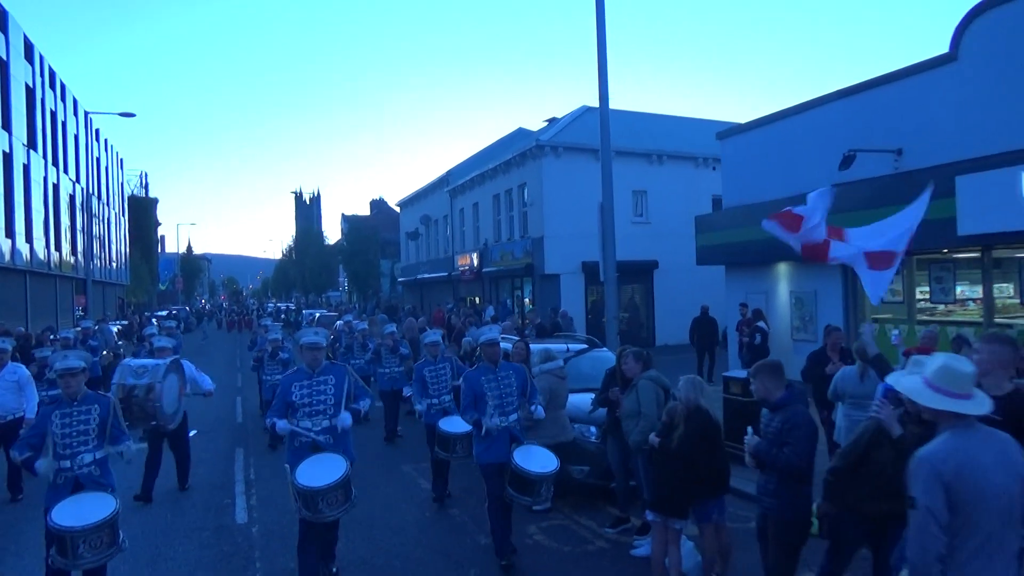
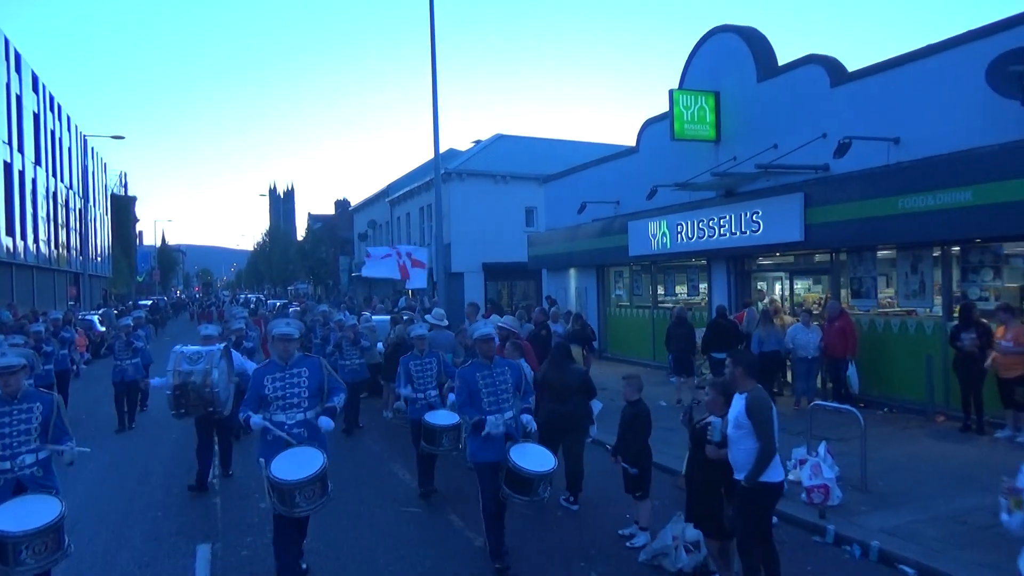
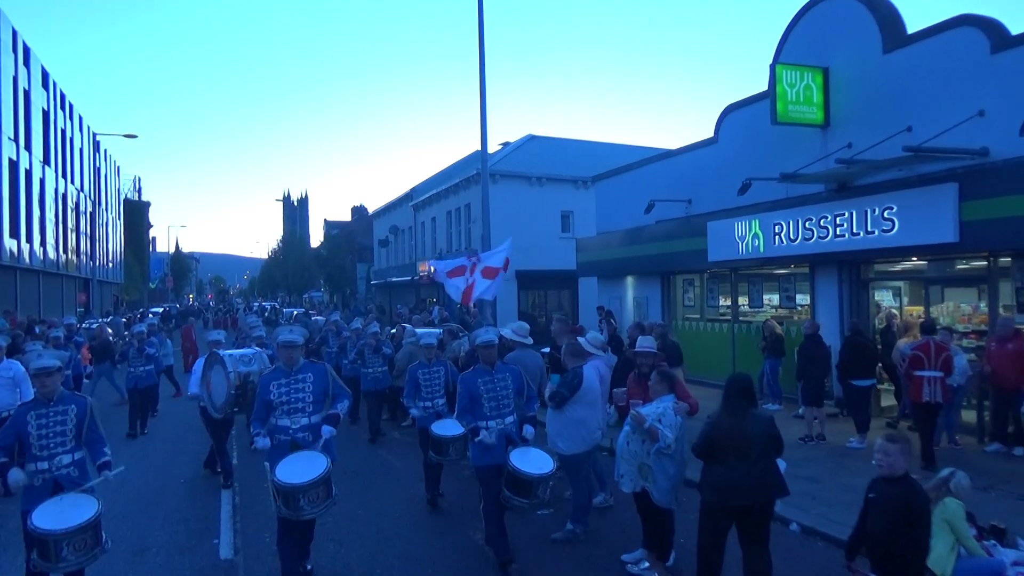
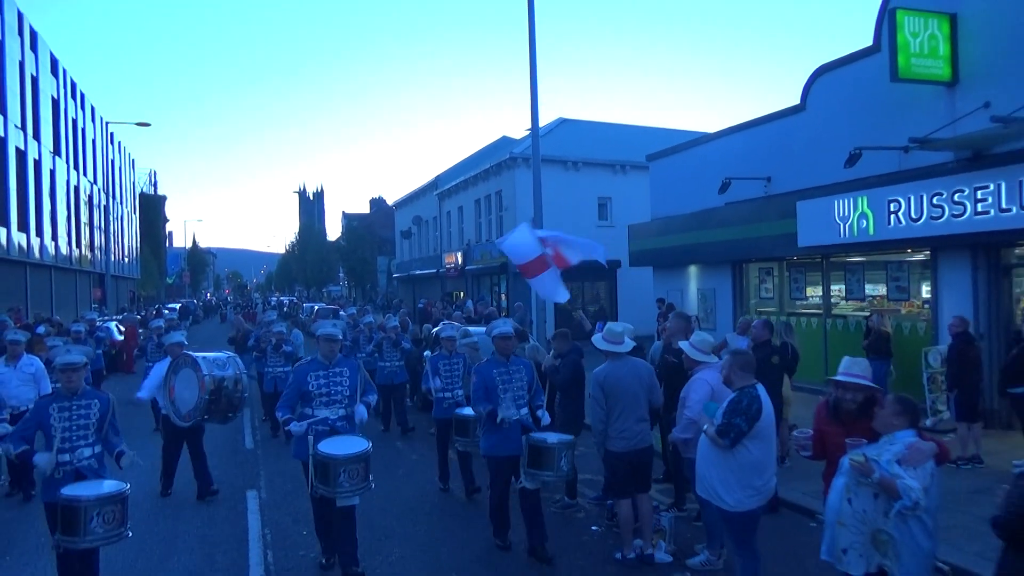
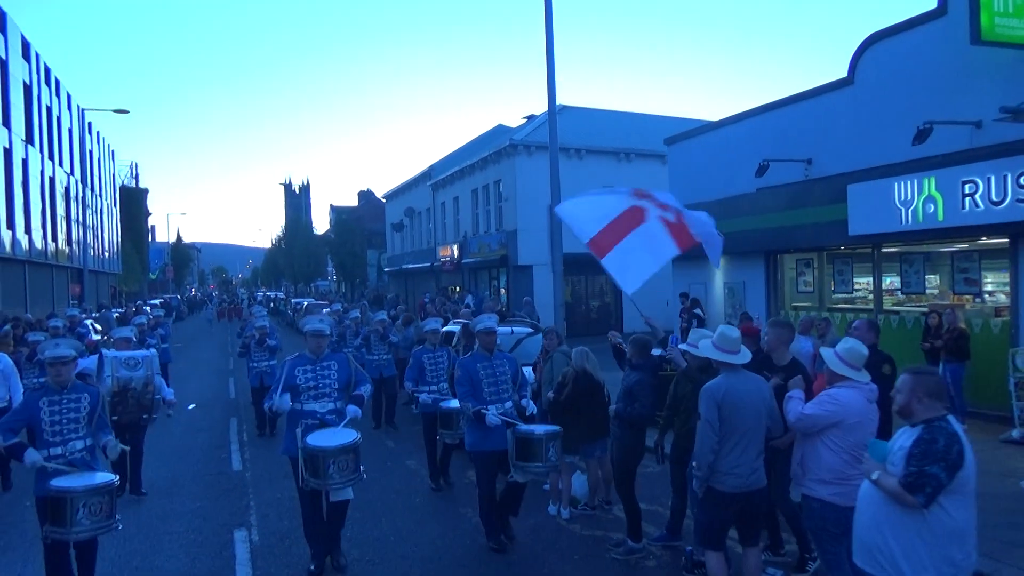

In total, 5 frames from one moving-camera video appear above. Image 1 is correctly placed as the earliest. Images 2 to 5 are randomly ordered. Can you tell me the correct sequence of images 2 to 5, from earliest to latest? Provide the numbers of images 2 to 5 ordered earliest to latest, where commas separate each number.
5, 4, 3, 2
